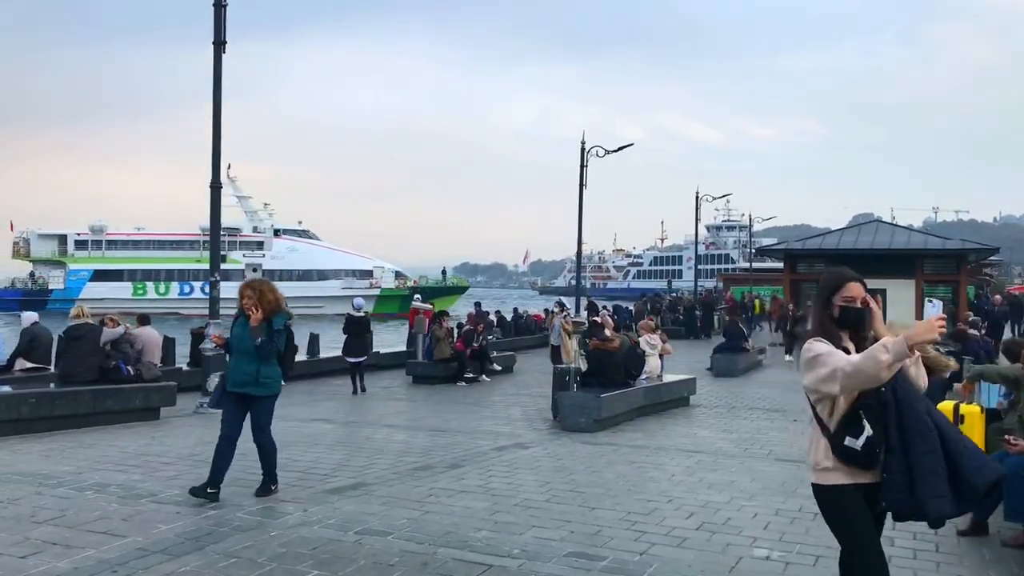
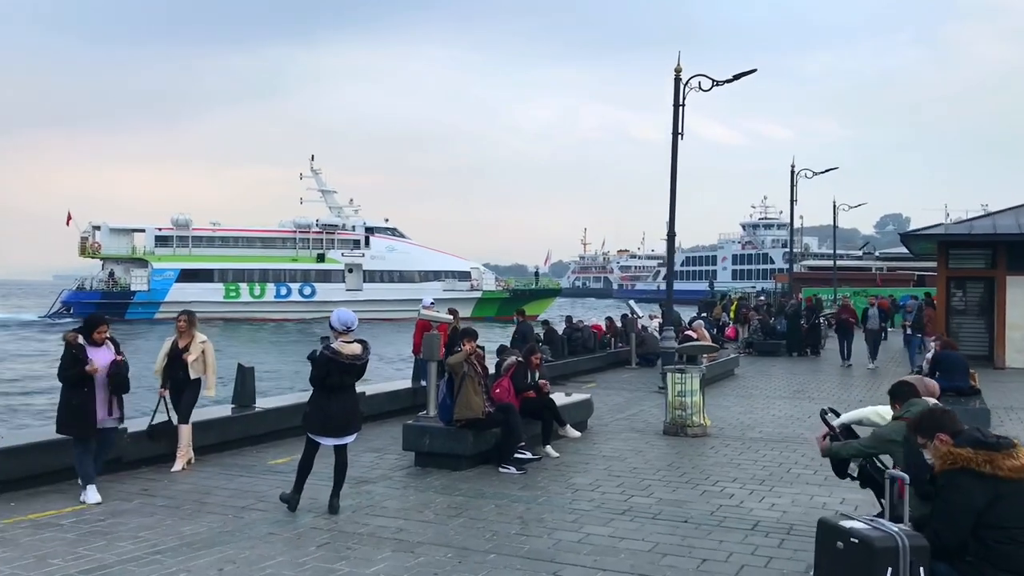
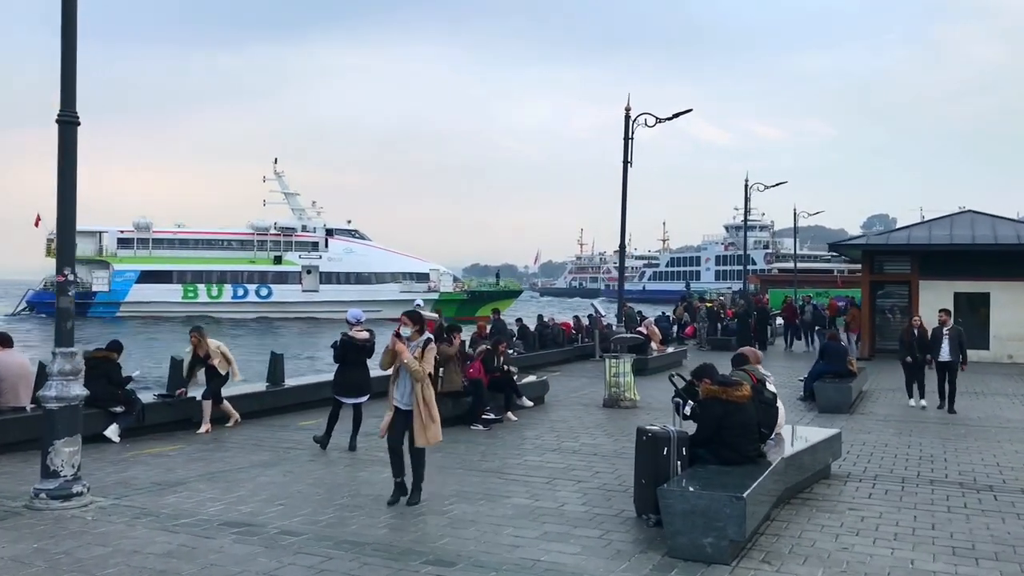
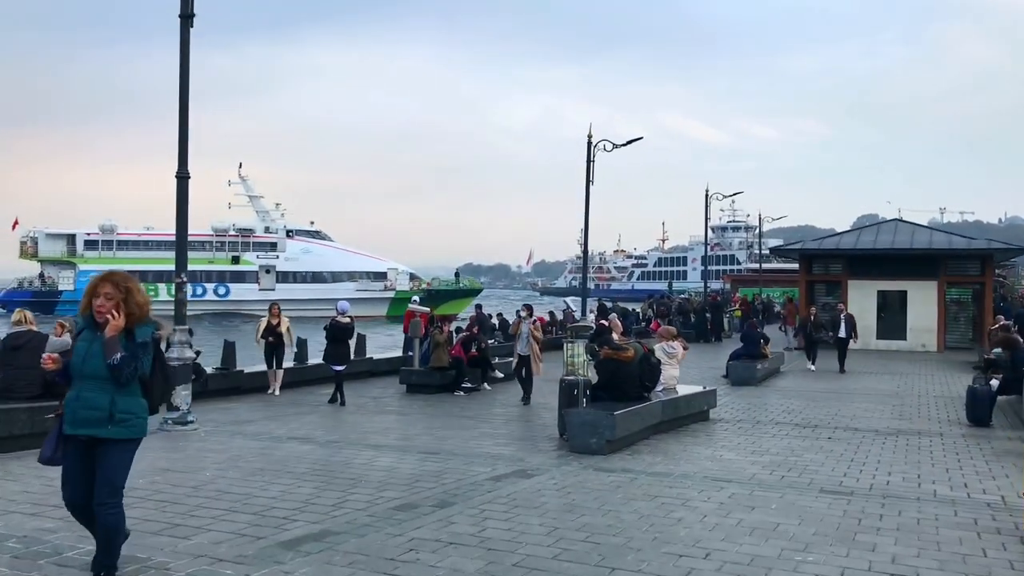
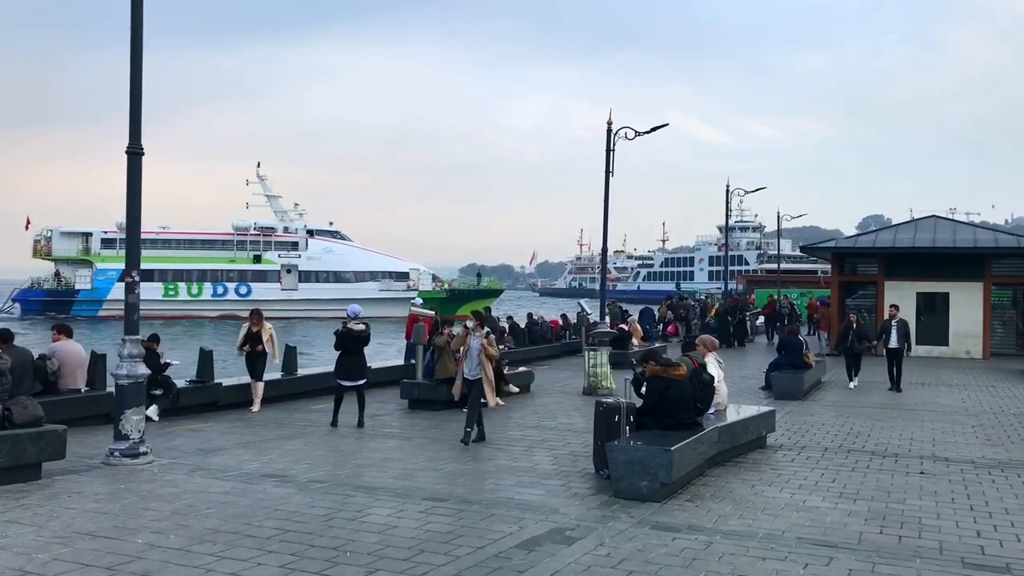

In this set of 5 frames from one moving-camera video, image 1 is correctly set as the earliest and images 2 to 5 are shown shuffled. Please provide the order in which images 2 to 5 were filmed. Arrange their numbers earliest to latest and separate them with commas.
4, 5, 3, 2
